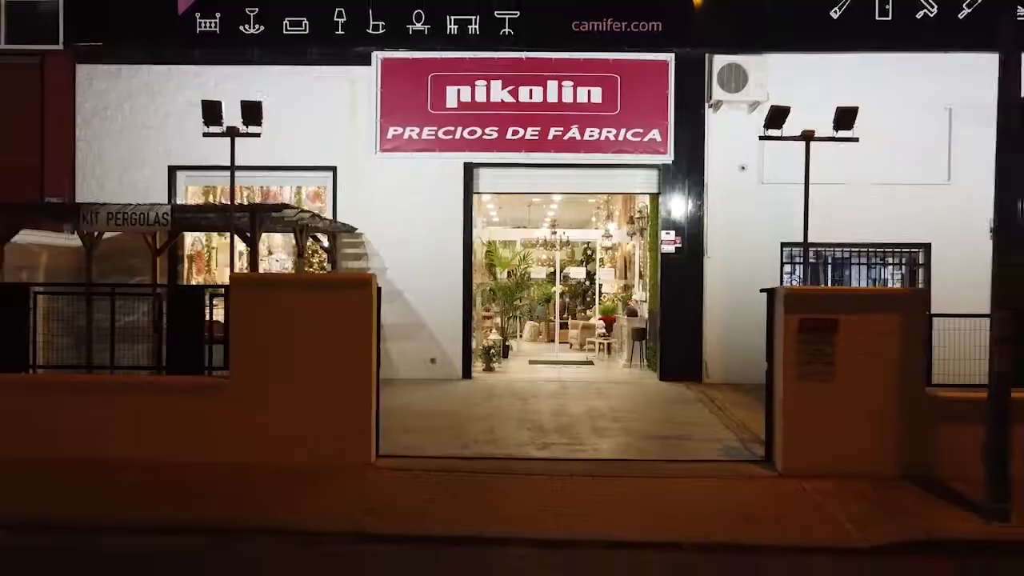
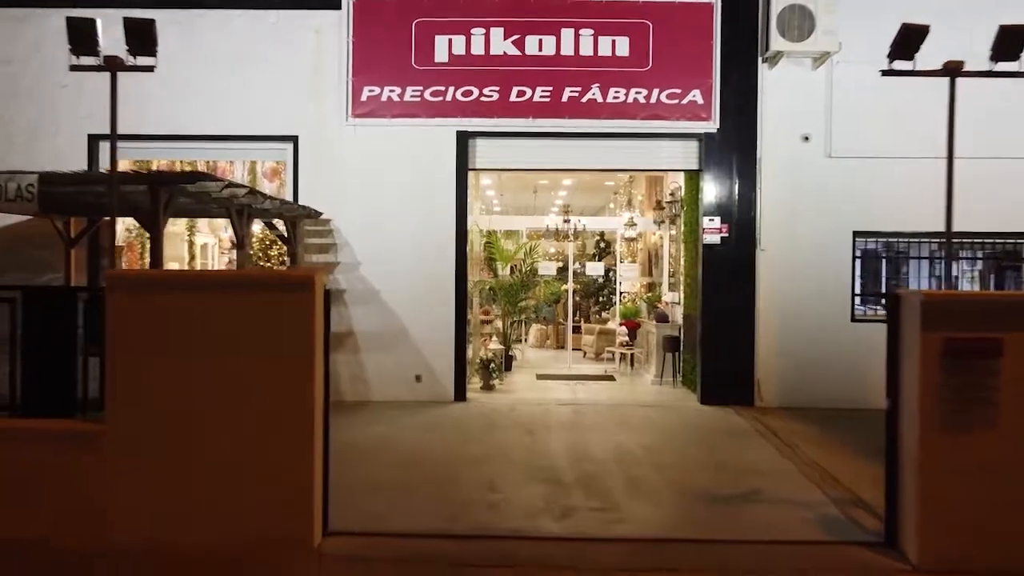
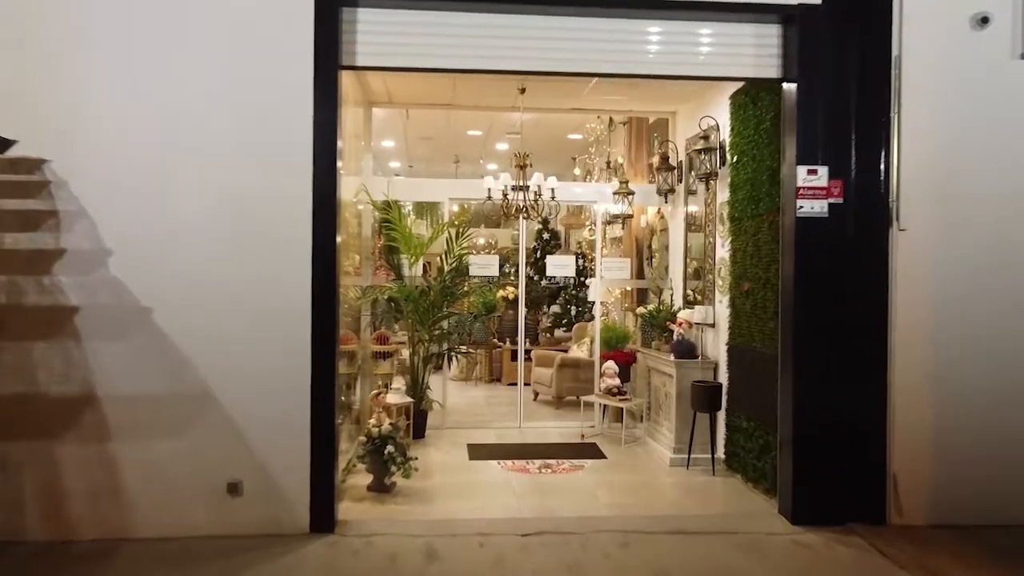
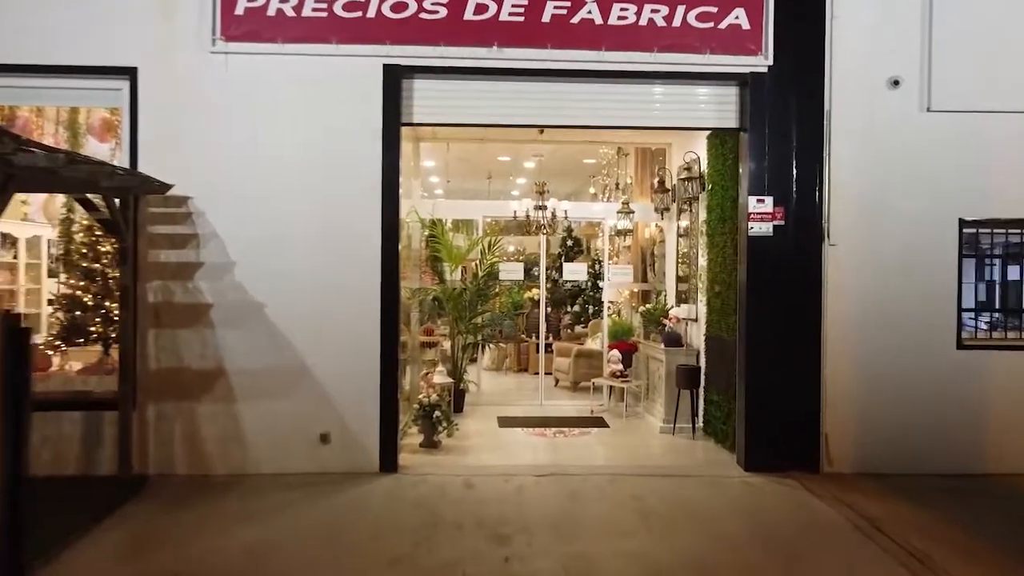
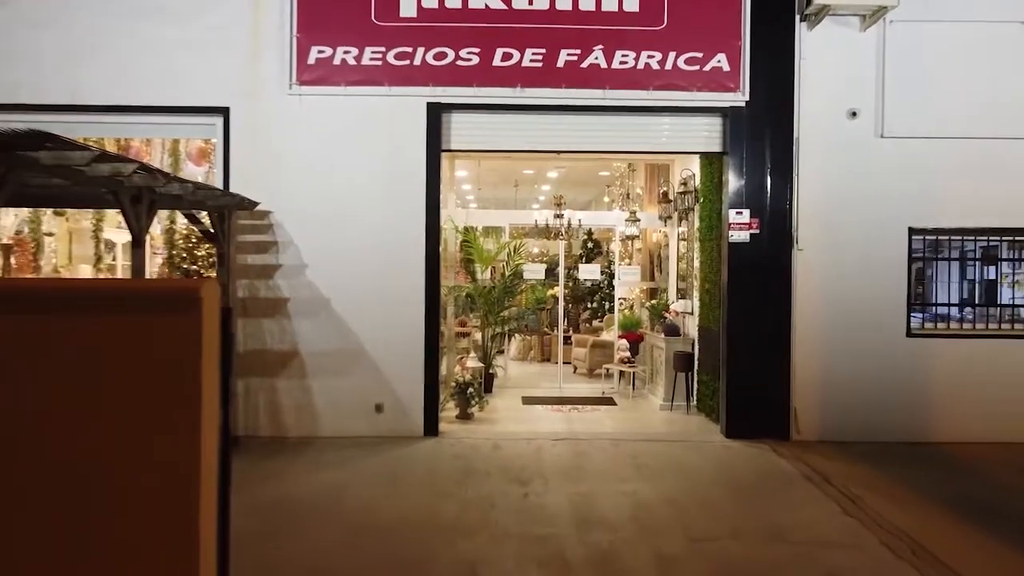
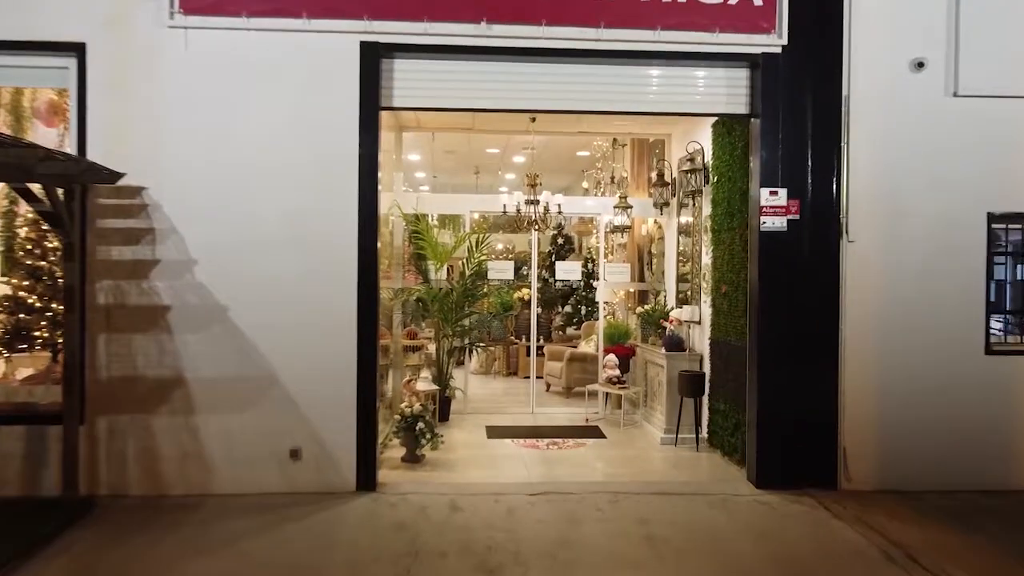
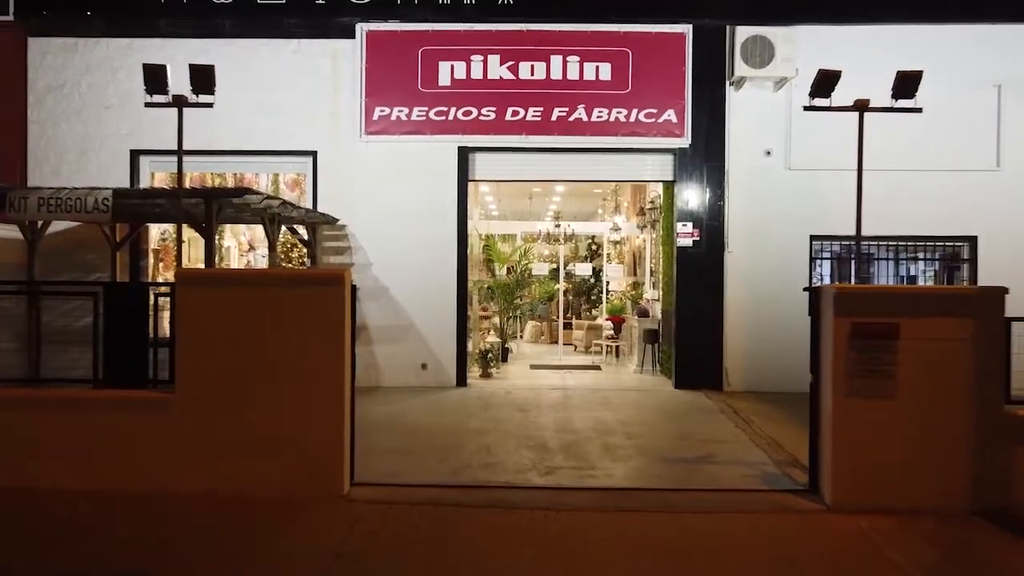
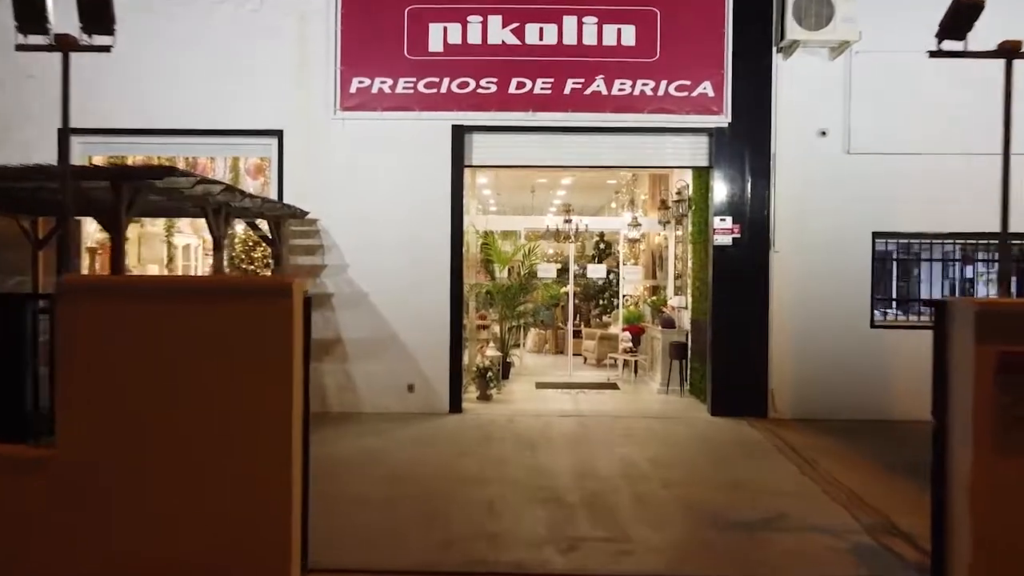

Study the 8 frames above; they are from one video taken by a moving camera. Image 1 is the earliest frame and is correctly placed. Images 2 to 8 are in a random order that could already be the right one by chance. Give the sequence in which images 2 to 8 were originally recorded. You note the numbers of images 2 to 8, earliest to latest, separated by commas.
7, 2, 8, 5, 4, 6, 3
